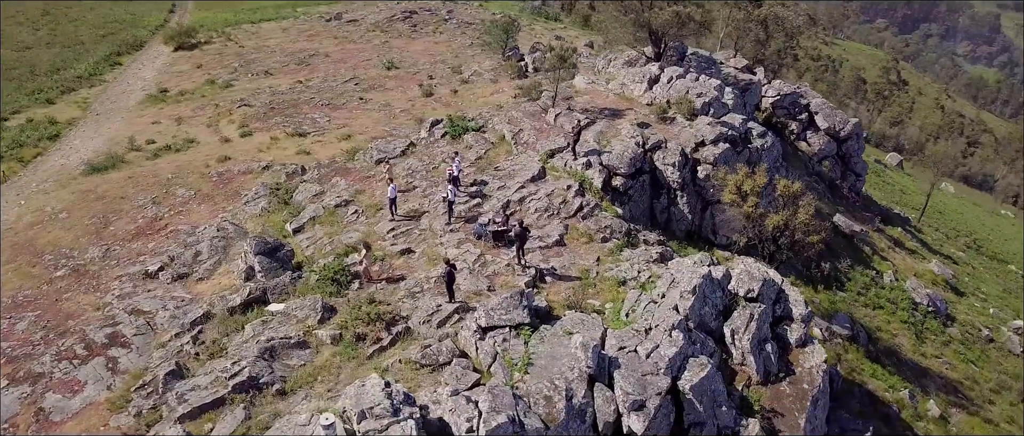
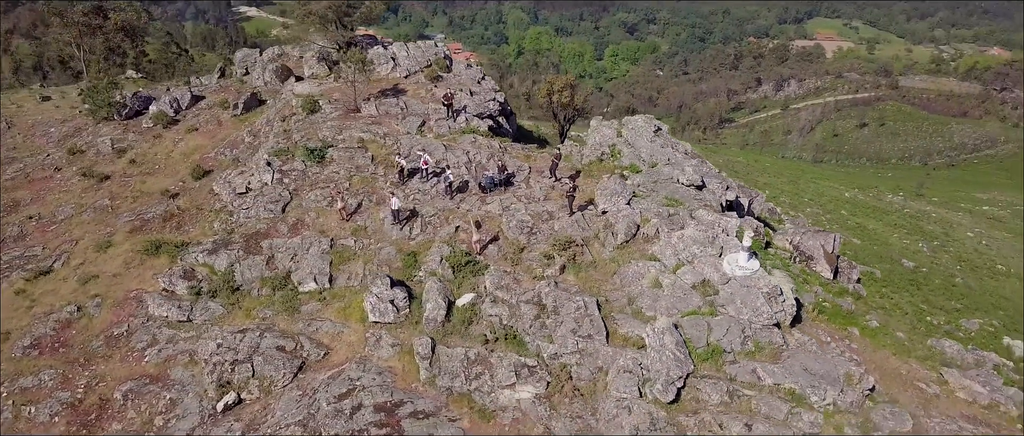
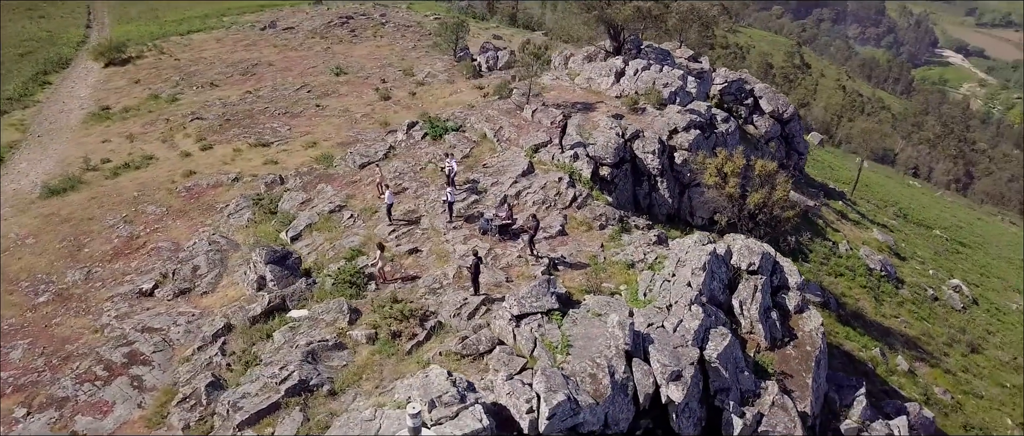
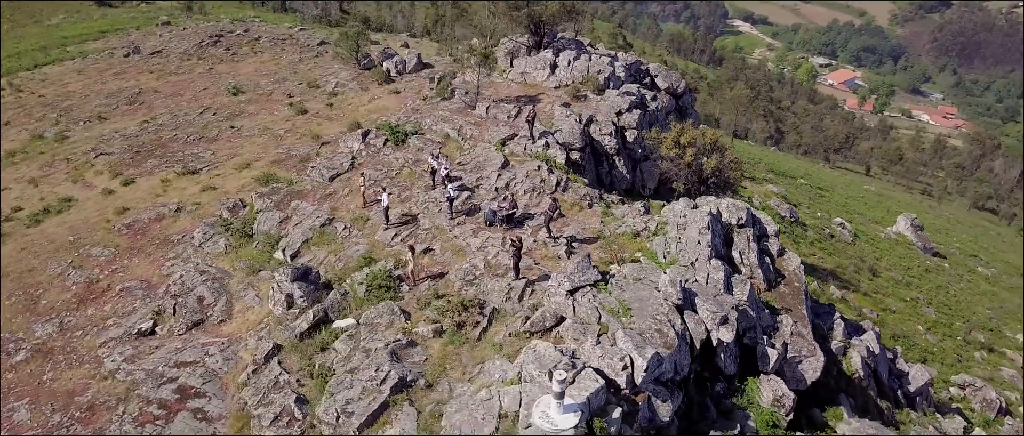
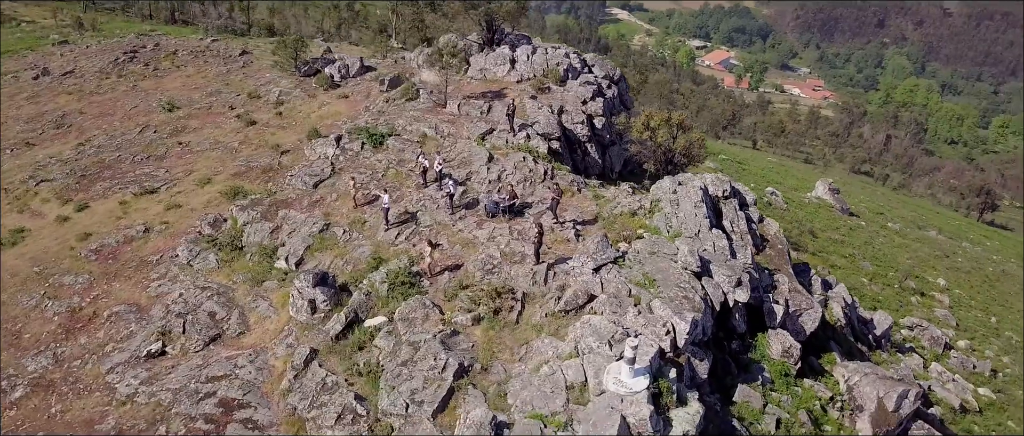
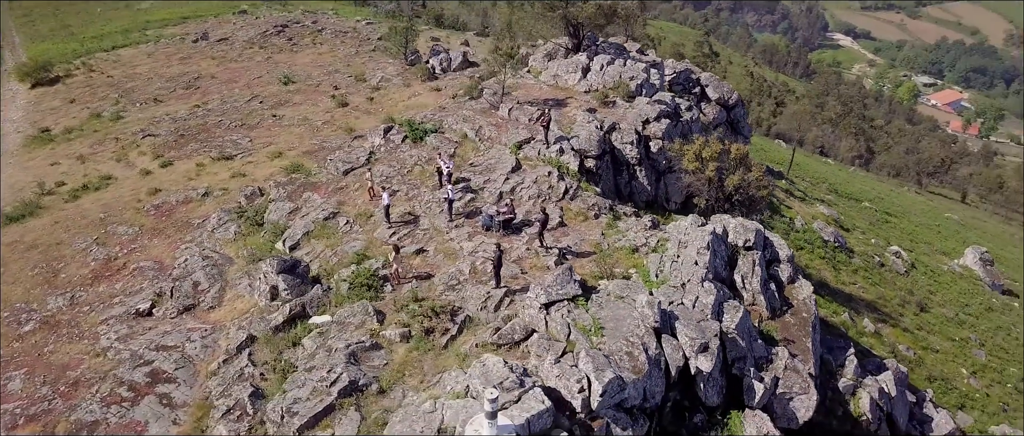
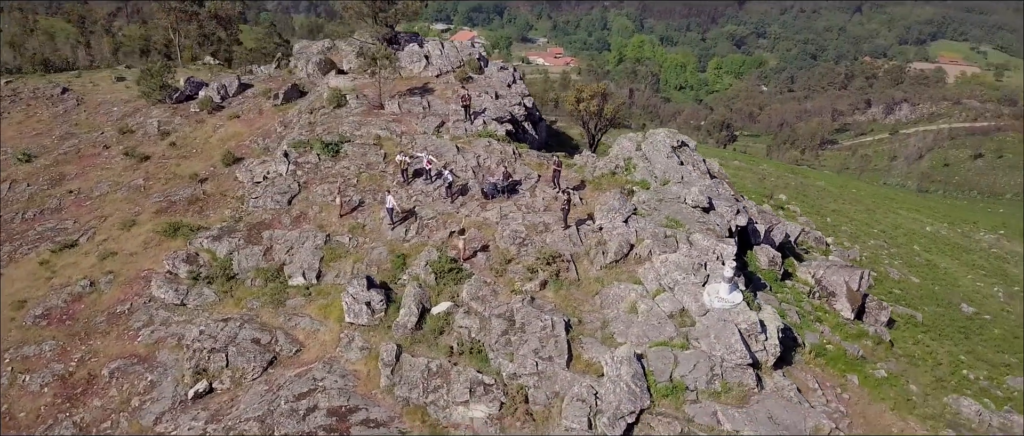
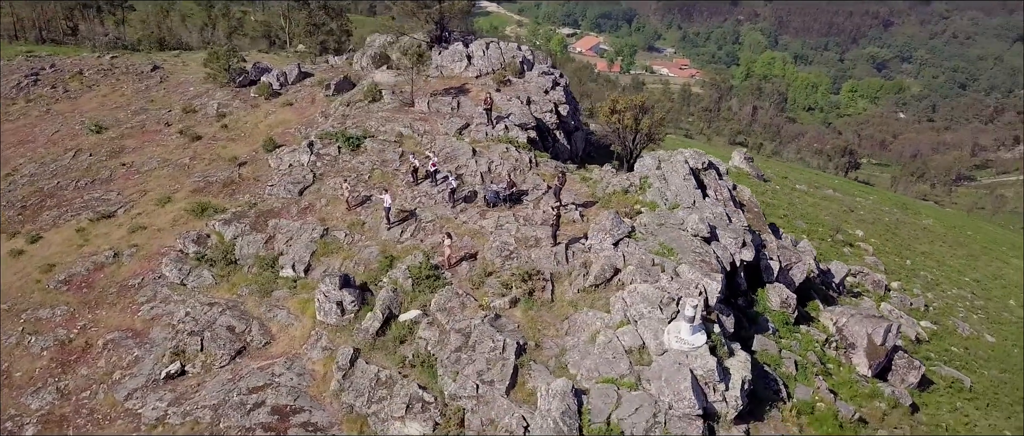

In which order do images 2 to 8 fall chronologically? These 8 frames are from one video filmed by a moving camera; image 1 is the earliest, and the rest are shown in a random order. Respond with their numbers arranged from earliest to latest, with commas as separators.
3, 6, 4, 5, 8, 7, 2
